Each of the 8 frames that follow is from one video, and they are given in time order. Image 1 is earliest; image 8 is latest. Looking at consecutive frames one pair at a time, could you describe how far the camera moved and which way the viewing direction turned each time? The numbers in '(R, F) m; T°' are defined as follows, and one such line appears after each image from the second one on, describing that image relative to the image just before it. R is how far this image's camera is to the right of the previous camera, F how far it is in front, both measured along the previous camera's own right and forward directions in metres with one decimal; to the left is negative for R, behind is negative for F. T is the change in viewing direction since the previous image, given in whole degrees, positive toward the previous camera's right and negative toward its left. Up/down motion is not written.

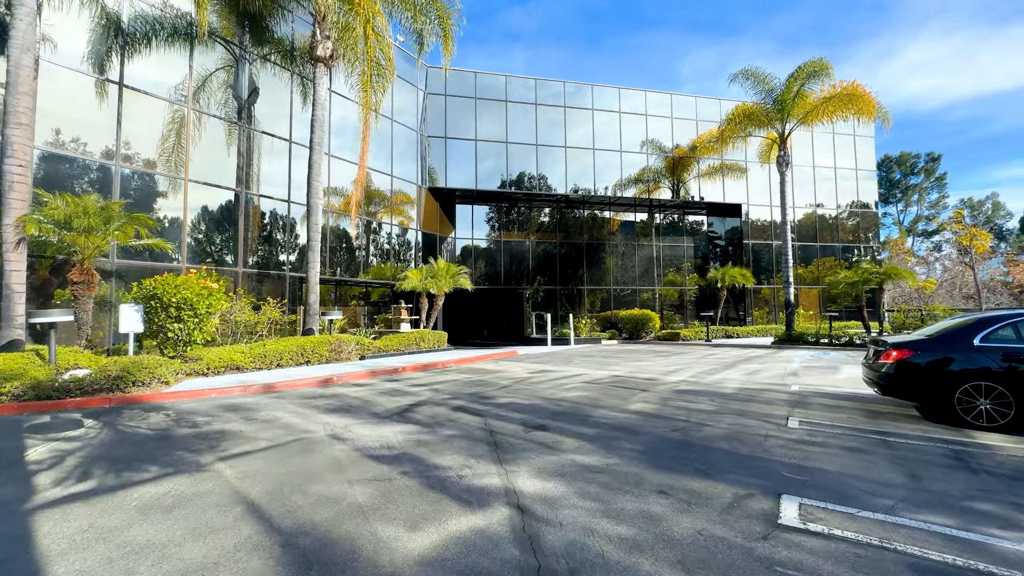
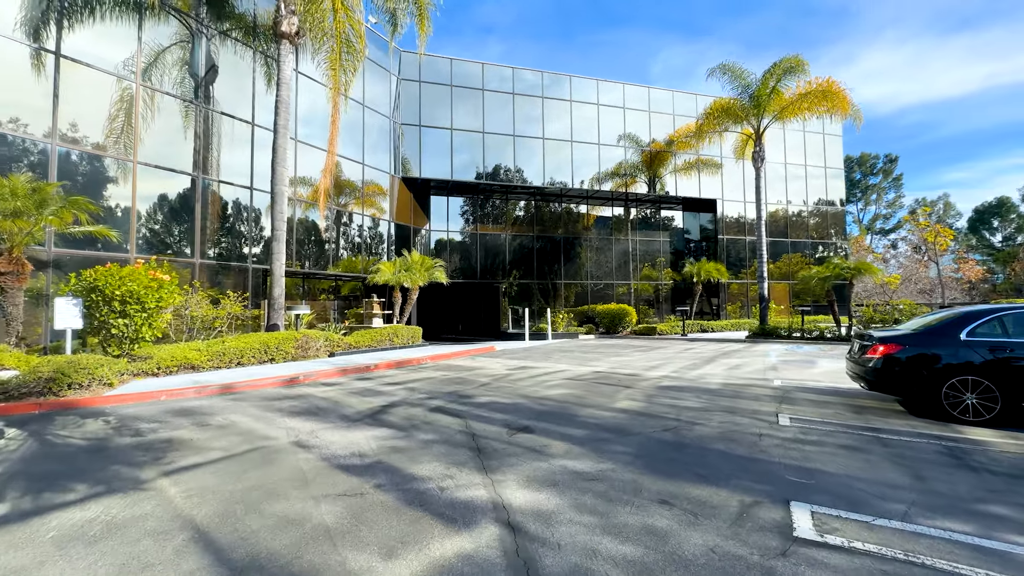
(-0.1, +0.5) m; +3°
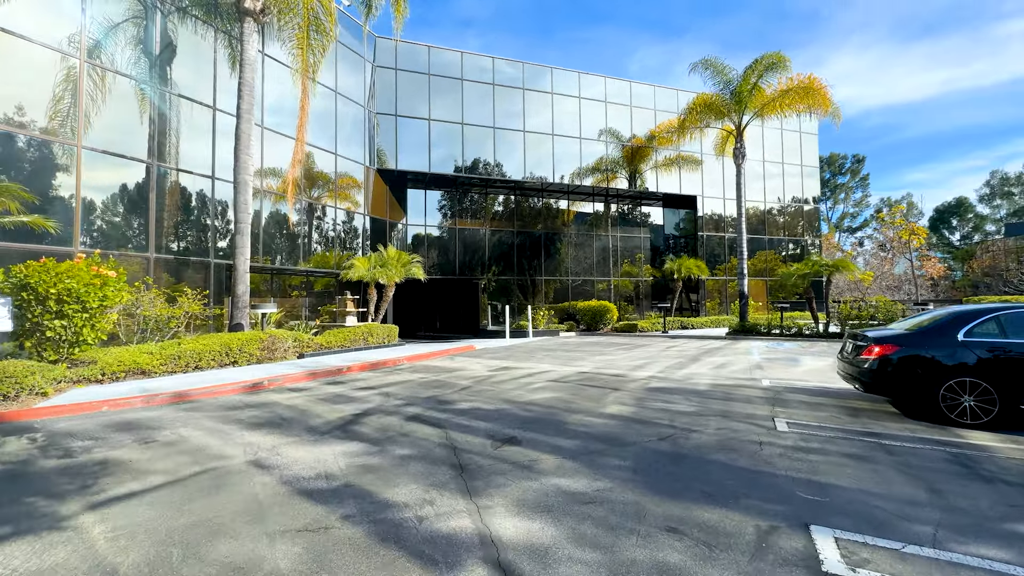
(-0.1, +0.5) m; +3°
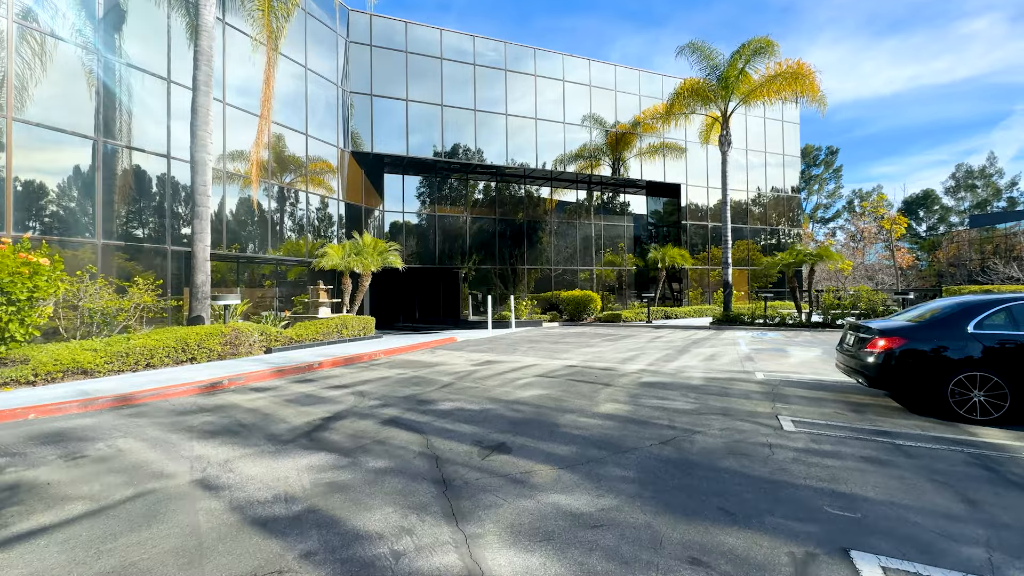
(-0.1, +0.6) m; +3°
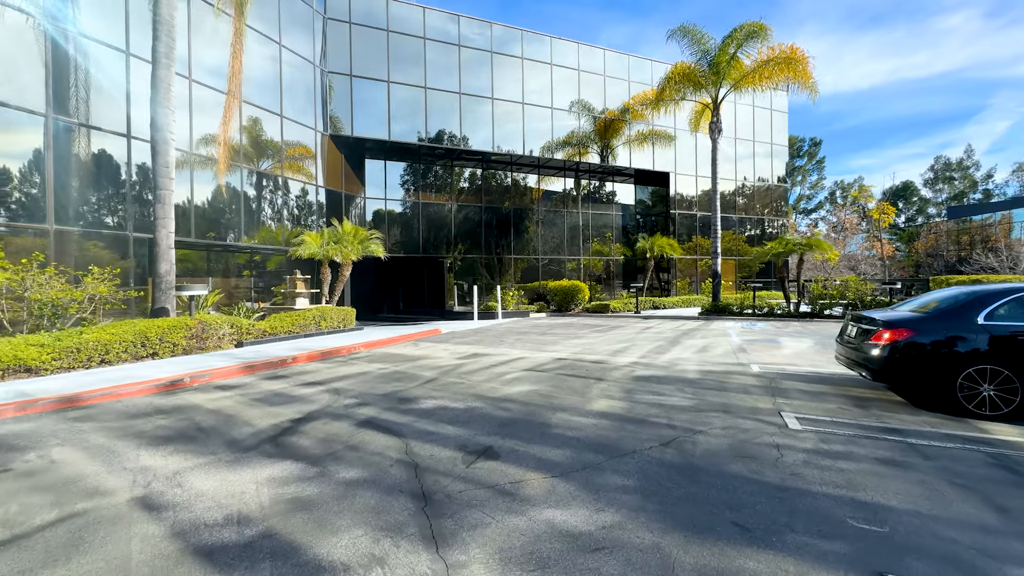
(0.0, +0.5) m; +2°
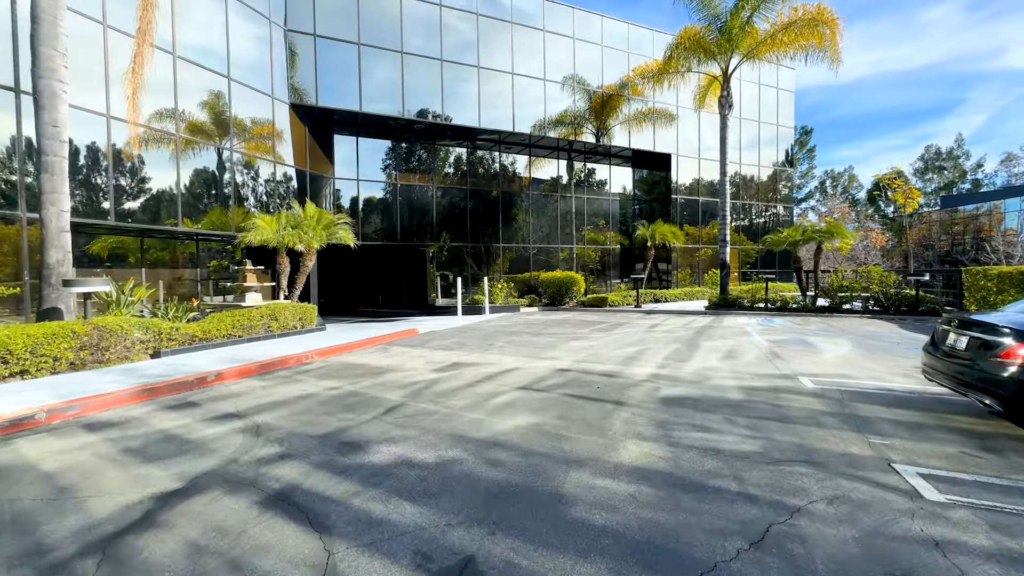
(-0.1, +2.0) m; +2°
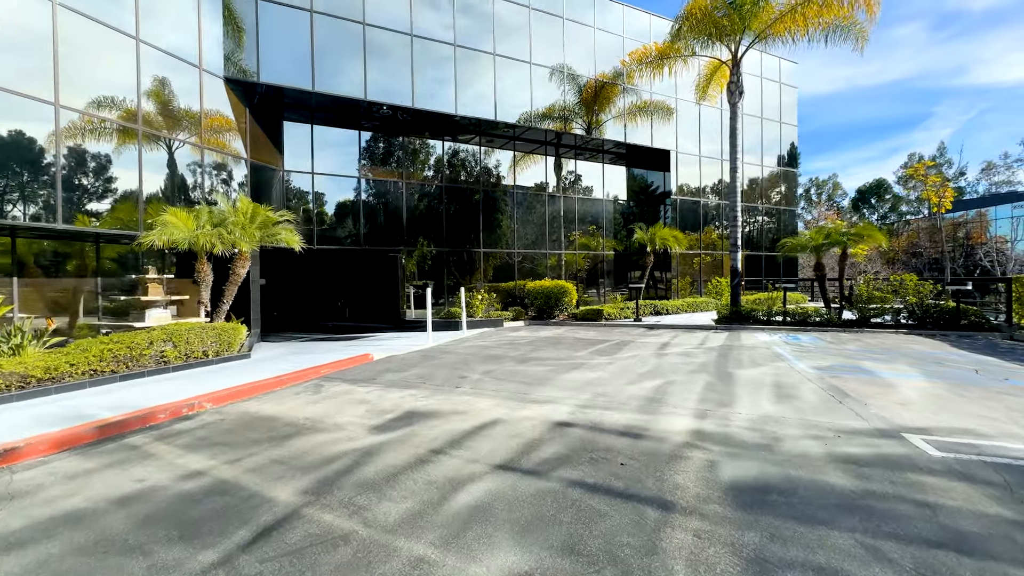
(+0.1, +2.4) m; +2°
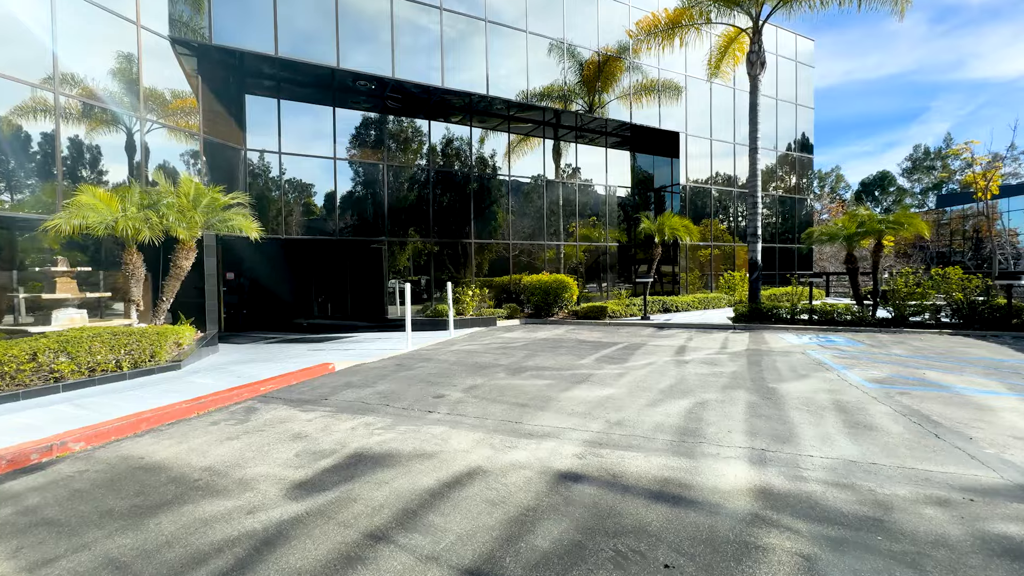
(+0.1, +1.7) m; 0°
